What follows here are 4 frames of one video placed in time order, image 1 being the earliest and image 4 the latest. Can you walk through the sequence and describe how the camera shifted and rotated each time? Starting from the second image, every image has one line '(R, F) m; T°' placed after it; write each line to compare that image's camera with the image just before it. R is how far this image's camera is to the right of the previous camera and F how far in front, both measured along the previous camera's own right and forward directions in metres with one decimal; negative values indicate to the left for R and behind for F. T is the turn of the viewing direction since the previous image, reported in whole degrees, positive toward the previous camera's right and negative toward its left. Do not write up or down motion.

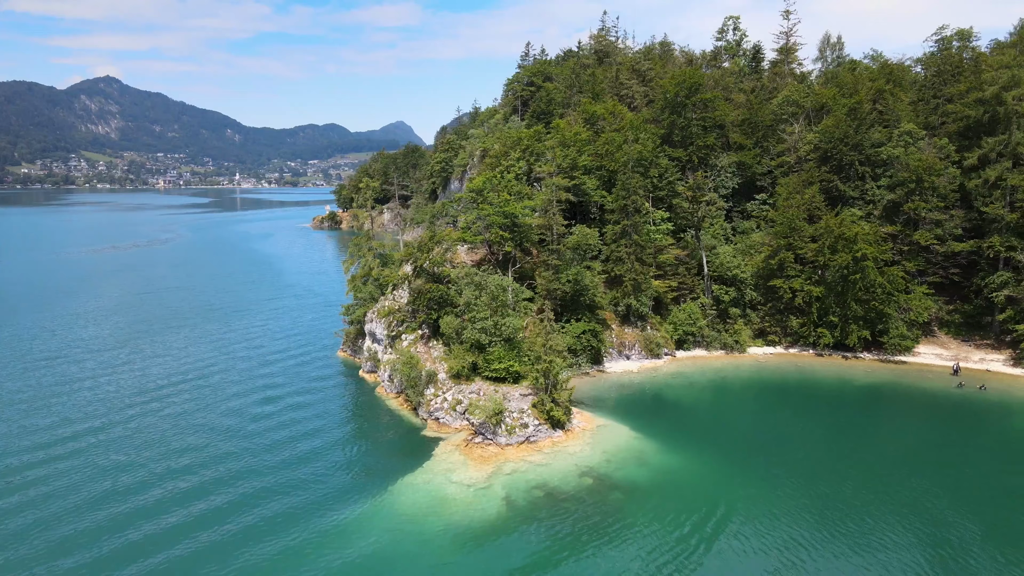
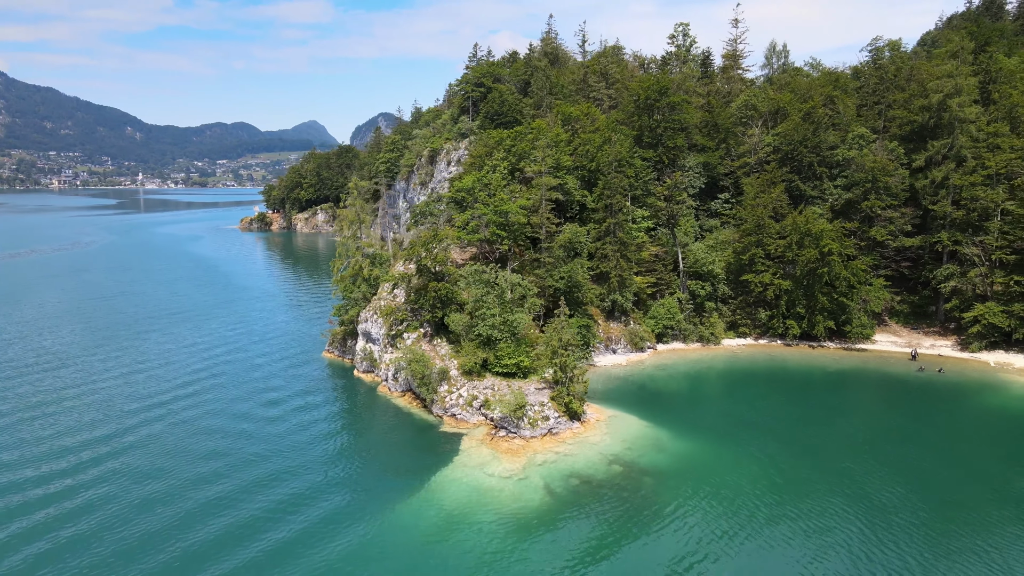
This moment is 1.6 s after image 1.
(-3.2, -0.2) m; +5°
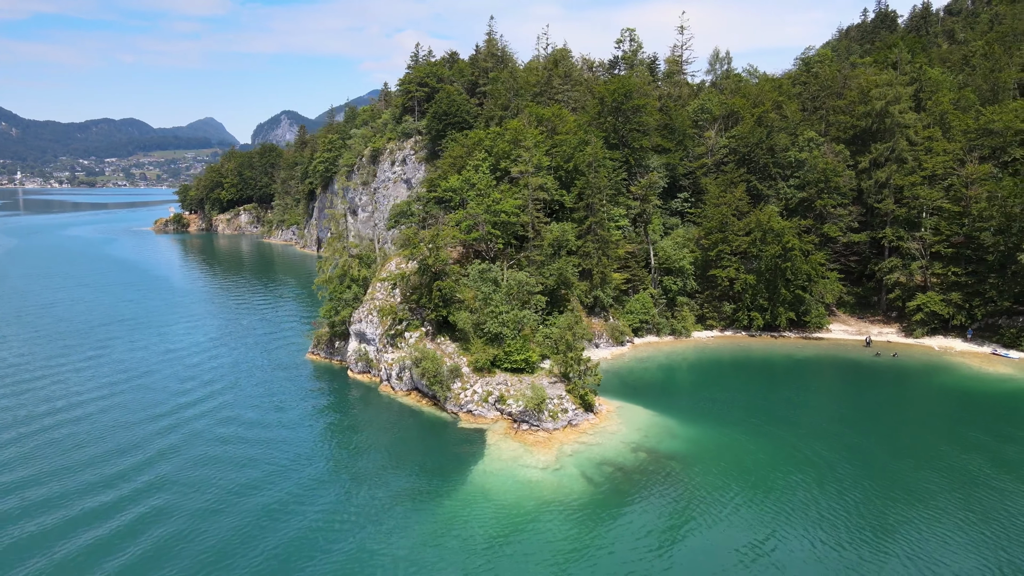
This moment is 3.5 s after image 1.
(-3.5, -0.3) m; +6°
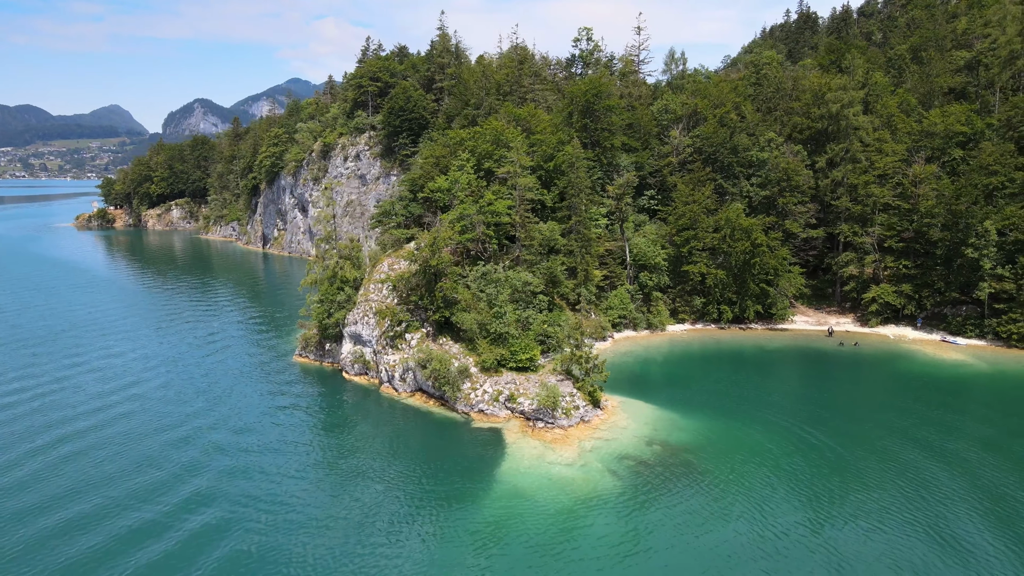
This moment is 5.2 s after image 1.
(-2.9, -0.4) m; +5°
